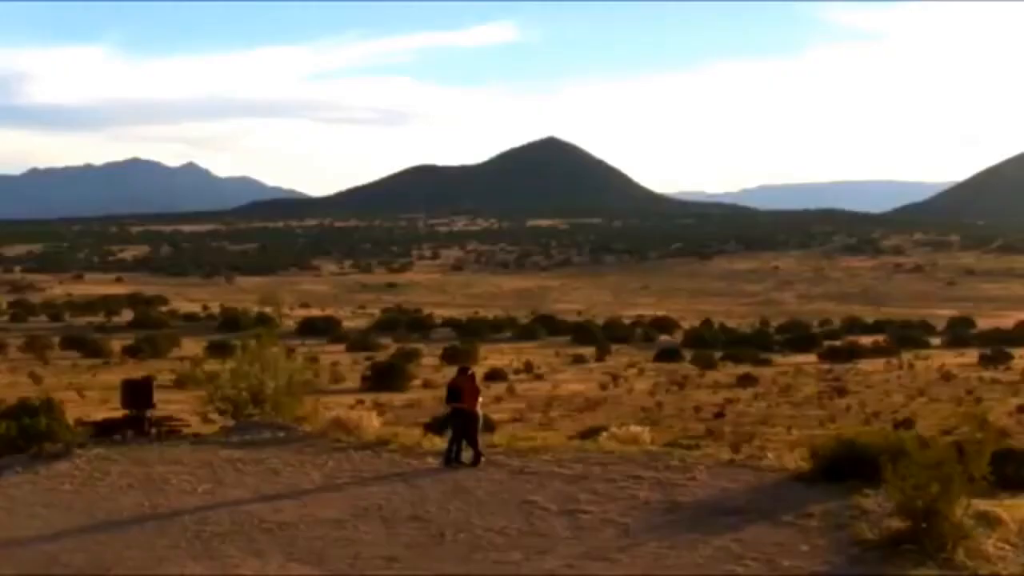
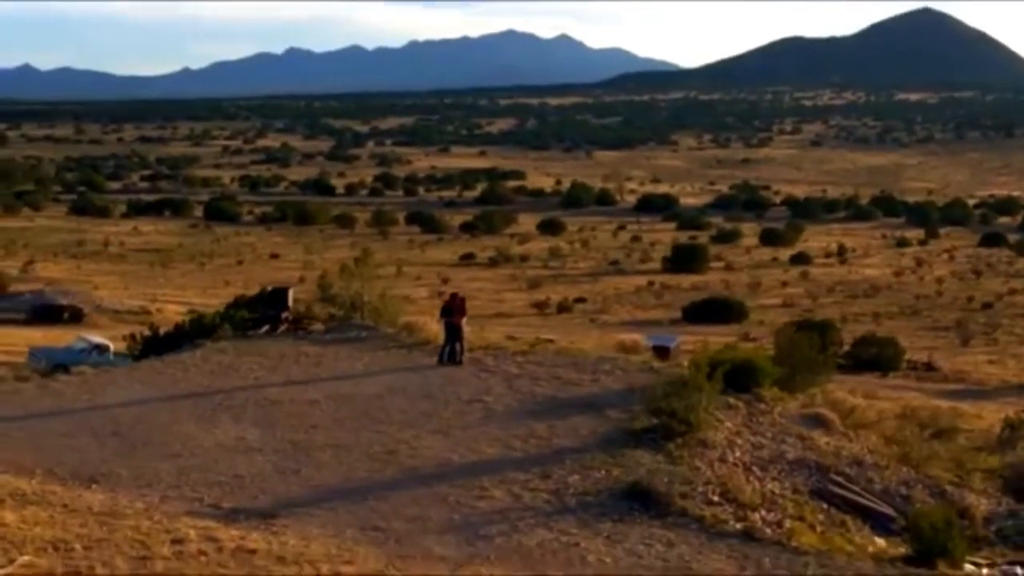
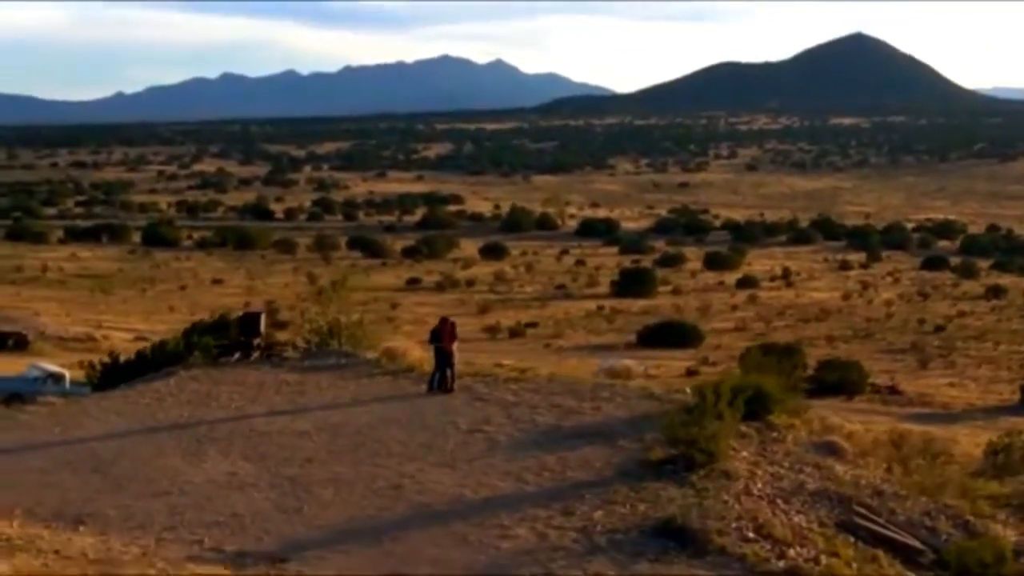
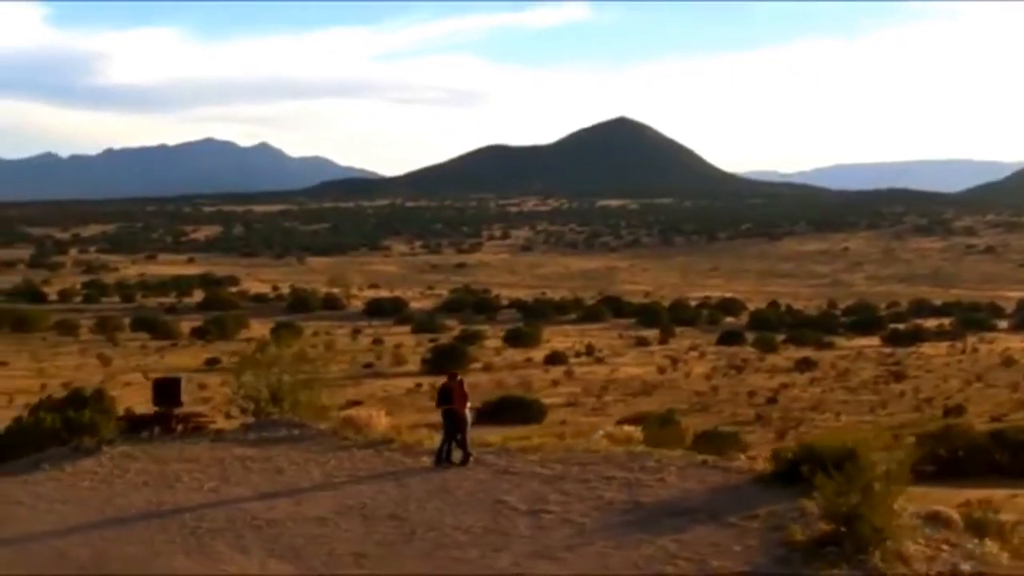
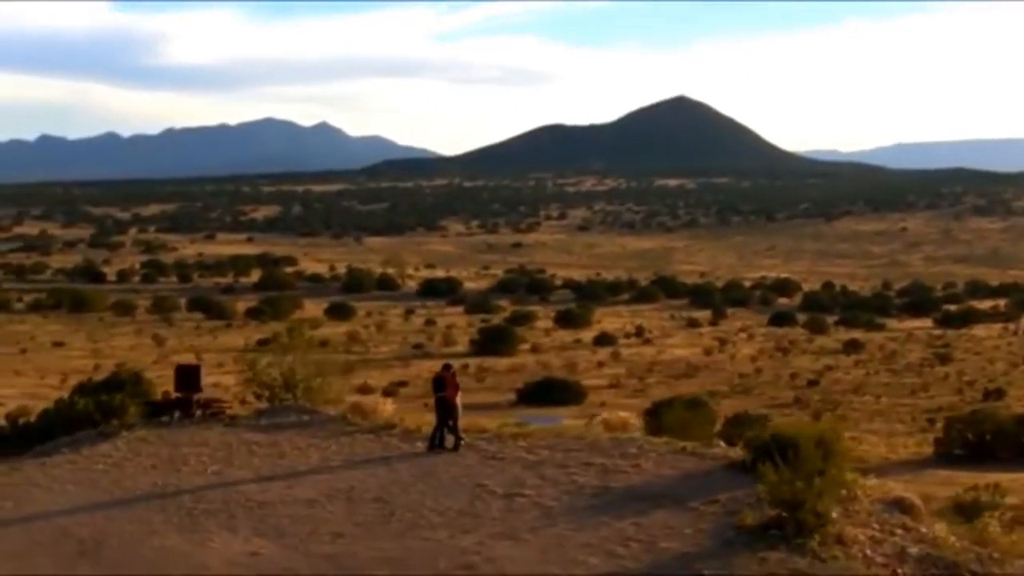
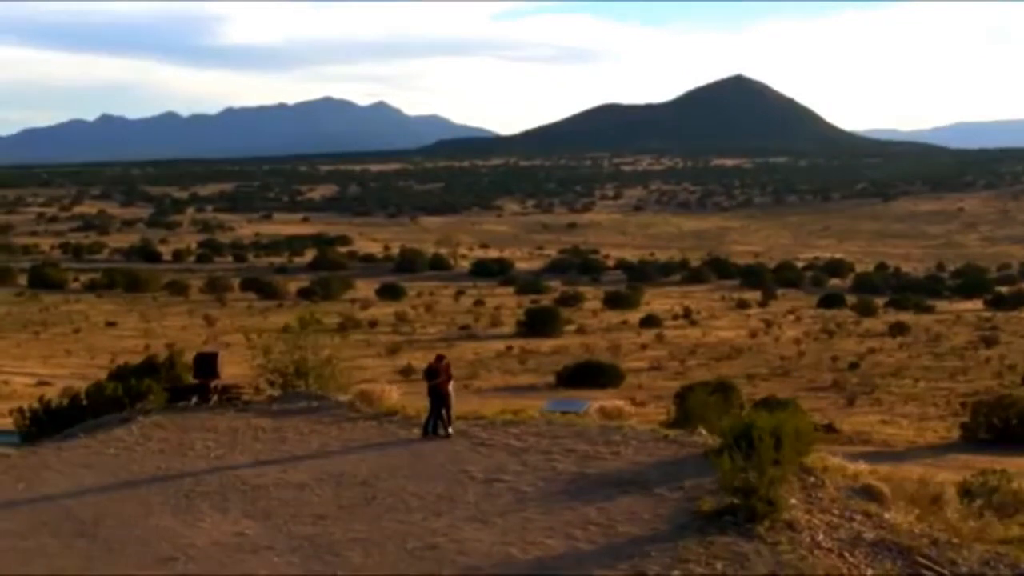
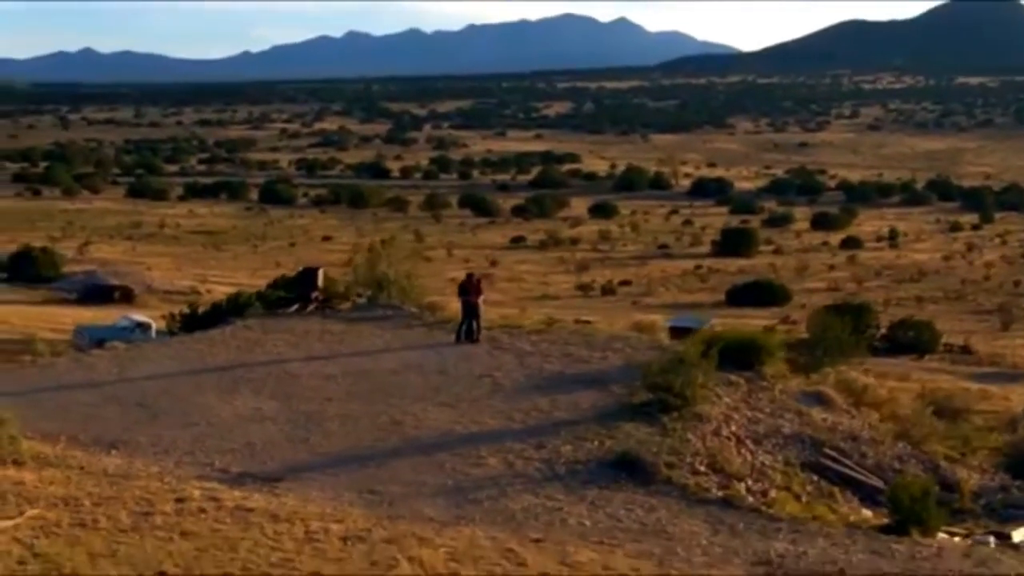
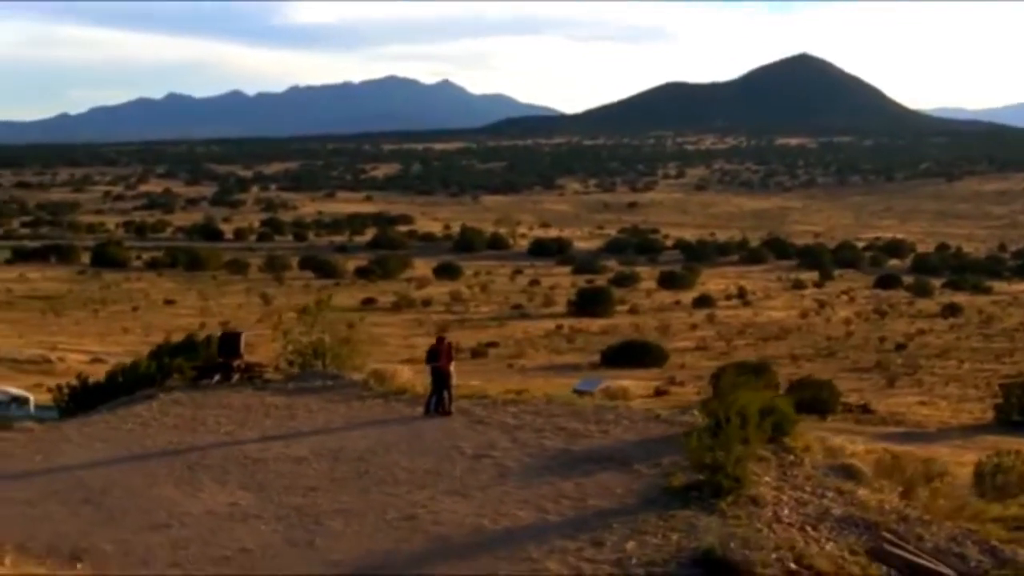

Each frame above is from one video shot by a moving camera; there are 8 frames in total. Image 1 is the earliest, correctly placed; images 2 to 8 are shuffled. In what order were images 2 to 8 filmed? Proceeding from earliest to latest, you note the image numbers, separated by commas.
4, 5, 6, 8, 3, 2, 7
